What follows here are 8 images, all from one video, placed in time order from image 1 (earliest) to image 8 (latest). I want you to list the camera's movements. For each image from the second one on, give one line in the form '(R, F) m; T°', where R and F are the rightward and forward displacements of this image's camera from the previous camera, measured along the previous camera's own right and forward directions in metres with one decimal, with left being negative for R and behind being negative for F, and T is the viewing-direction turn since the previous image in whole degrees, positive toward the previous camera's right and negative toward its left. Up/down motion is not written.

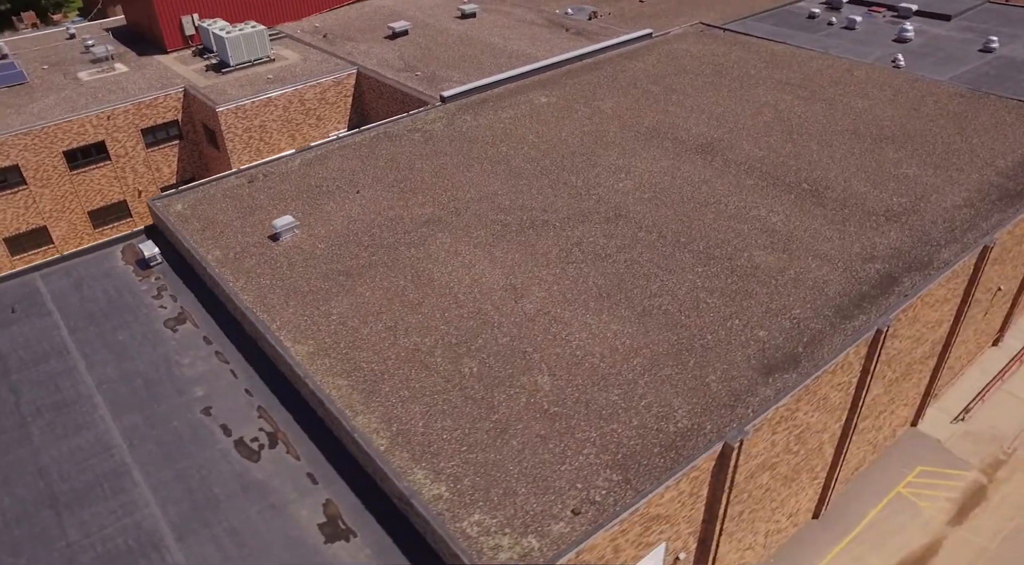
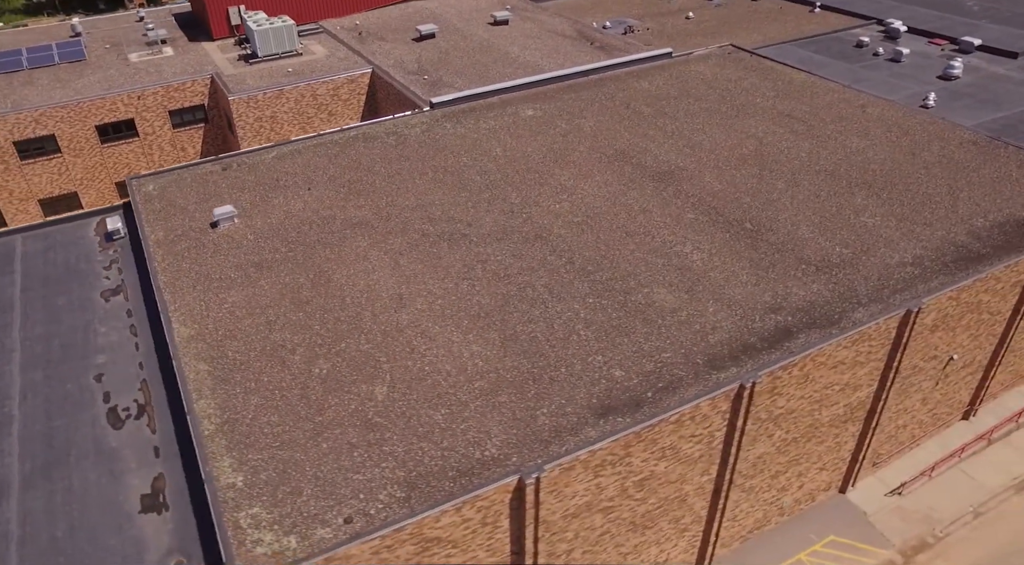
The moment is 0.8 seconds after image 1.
(+6.5, +0.2) m; -9°
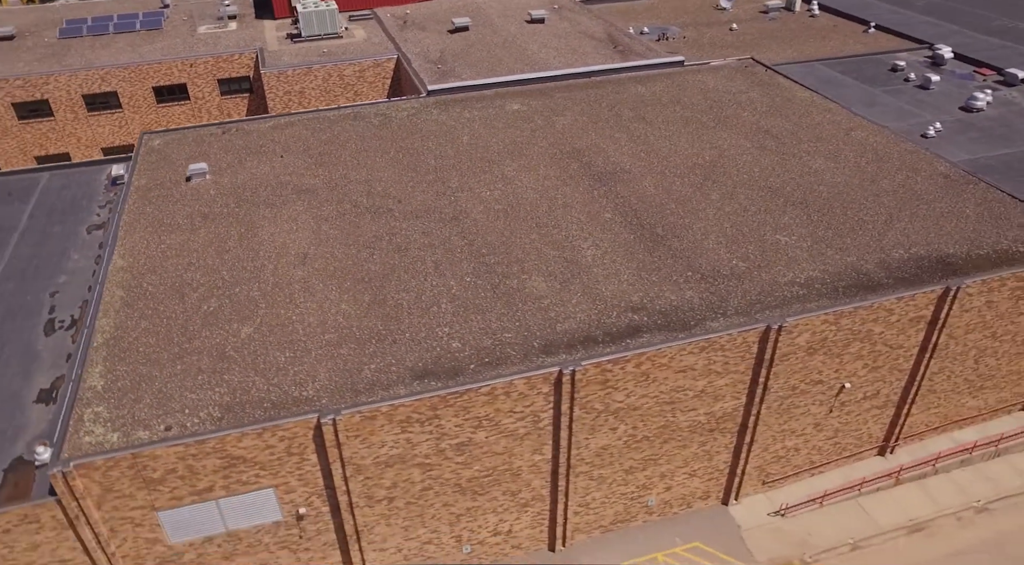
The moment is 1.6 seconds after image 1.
(+7.4, -1.0) m; -9°
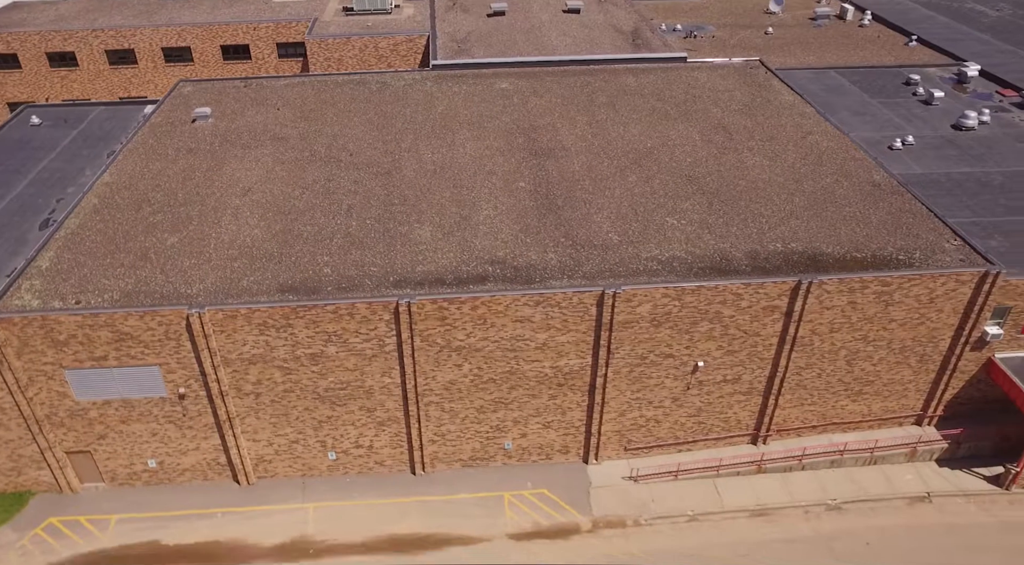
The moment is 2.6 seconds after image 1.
(+8.4, -1.9) m; -10°
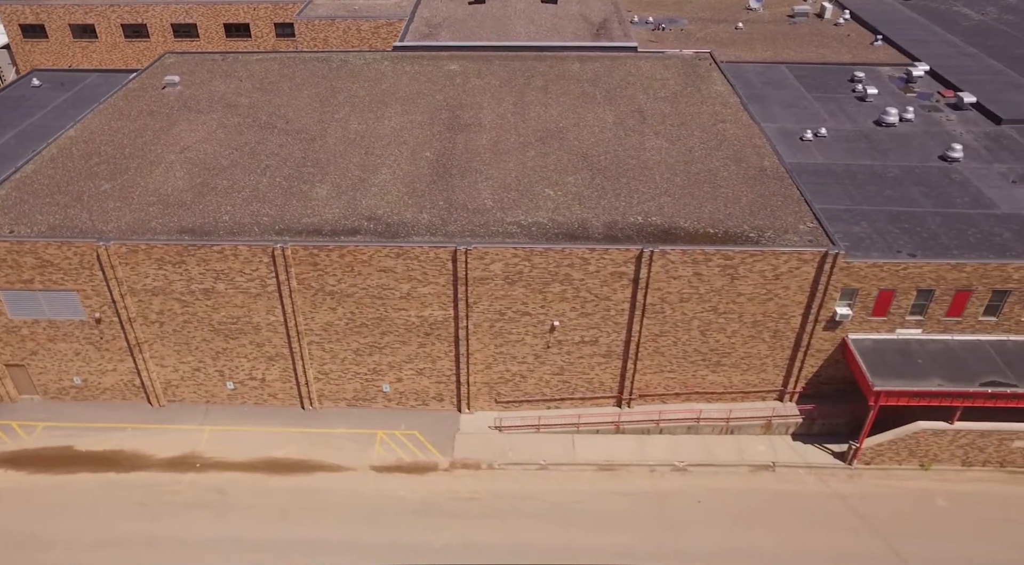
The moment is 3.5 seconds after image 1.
(+6.9, -2.0) m; -5°
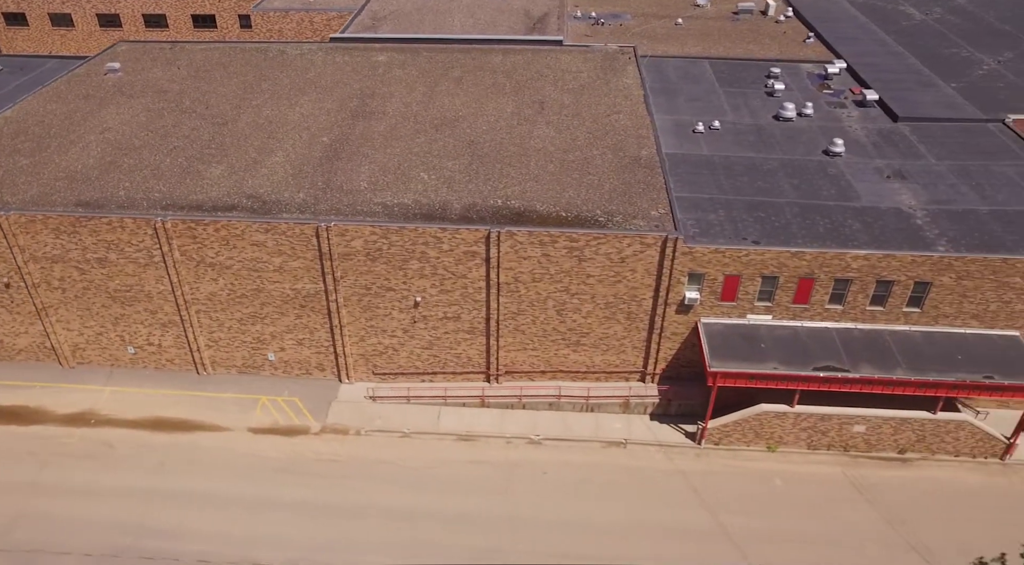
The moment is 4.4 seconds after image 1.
(+6.4, -1.4) m; -3°
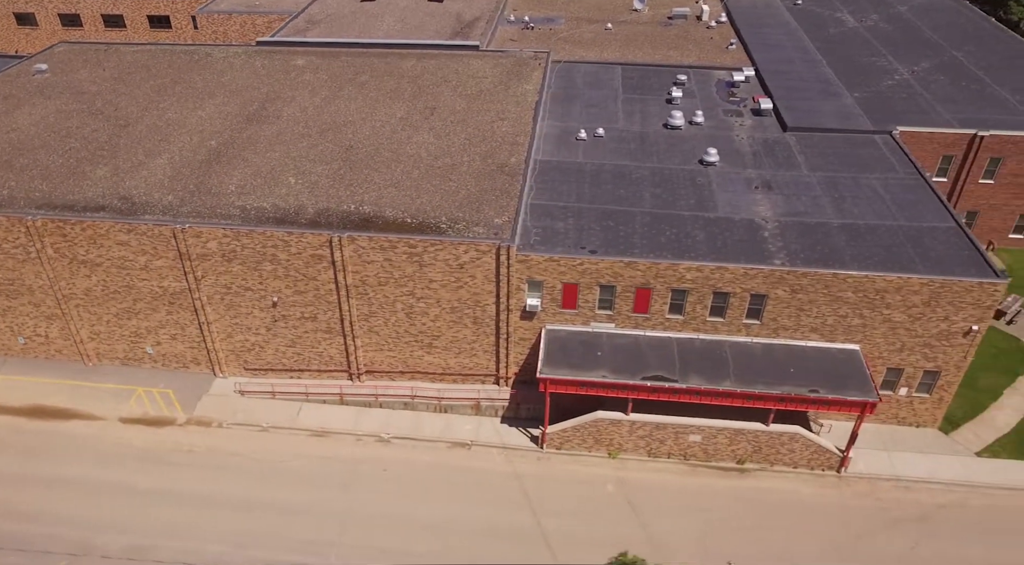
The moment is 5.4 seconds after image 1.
(+7.1, -0.6) m; -3°
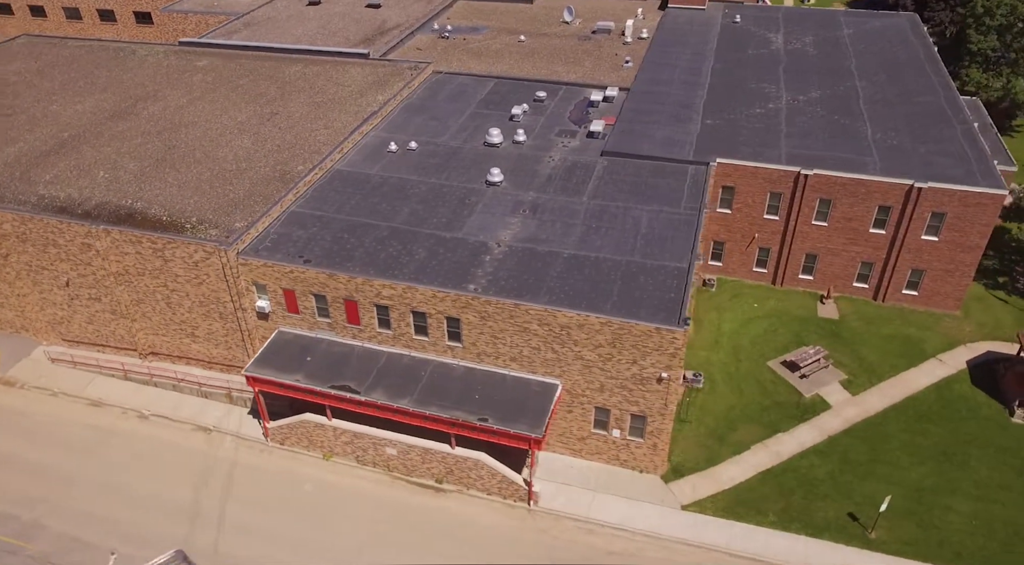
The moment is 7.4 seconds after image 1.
(+15.5, +0.5) m; -10°
